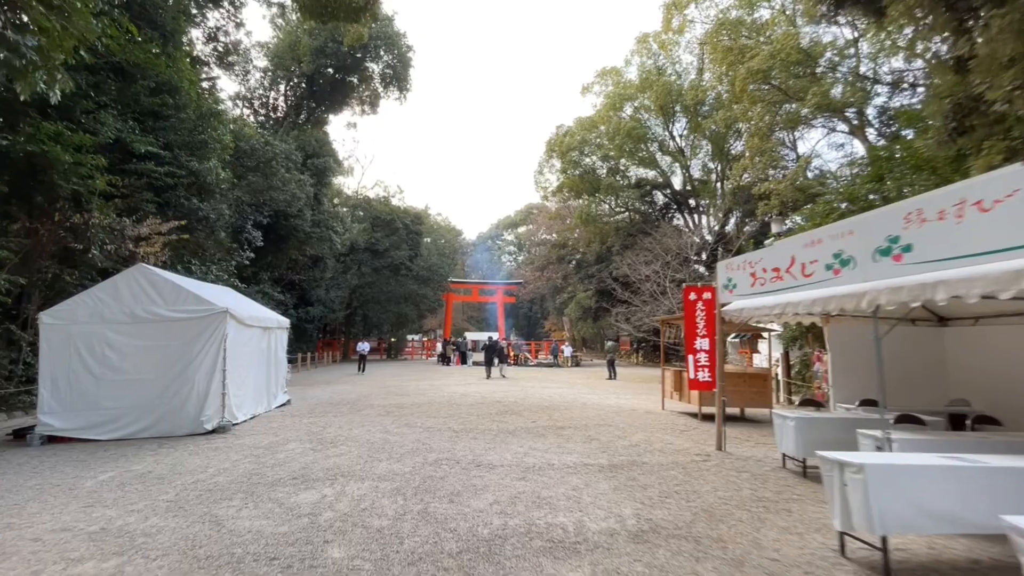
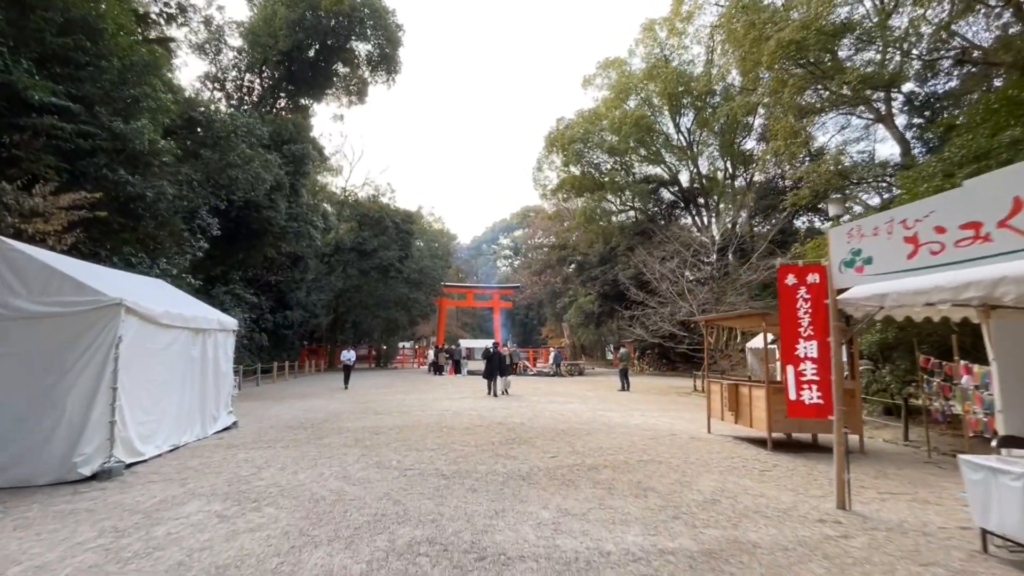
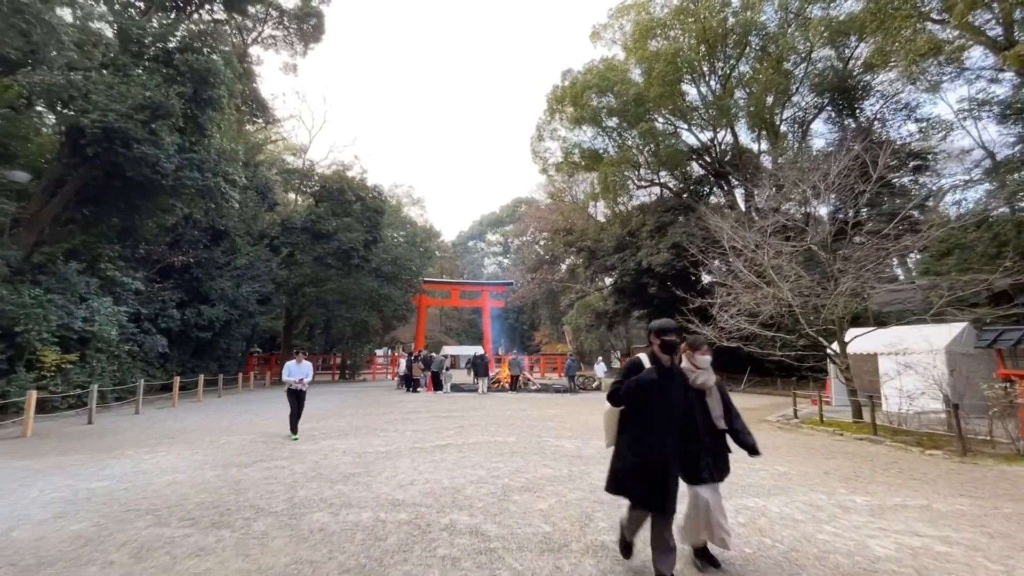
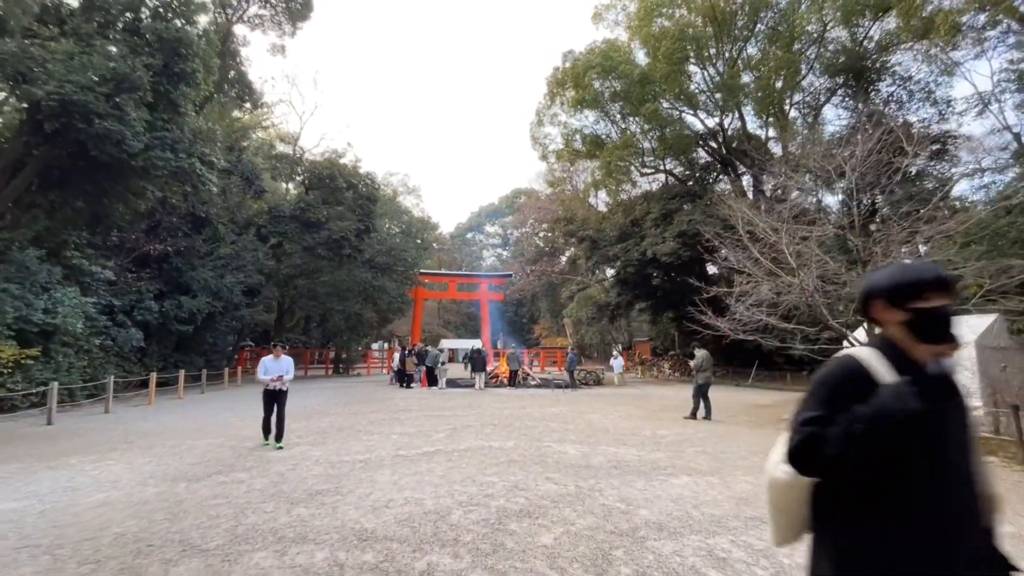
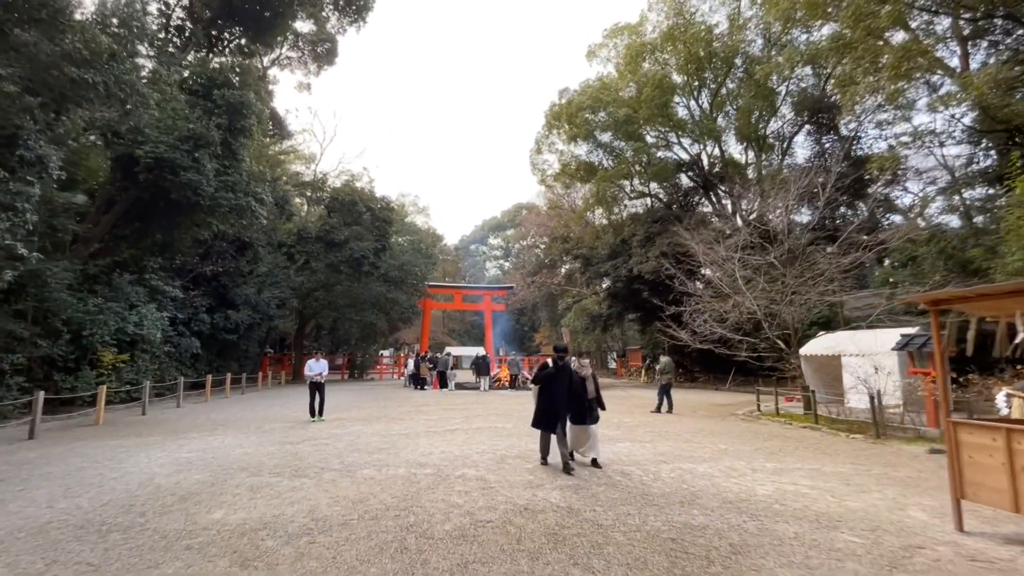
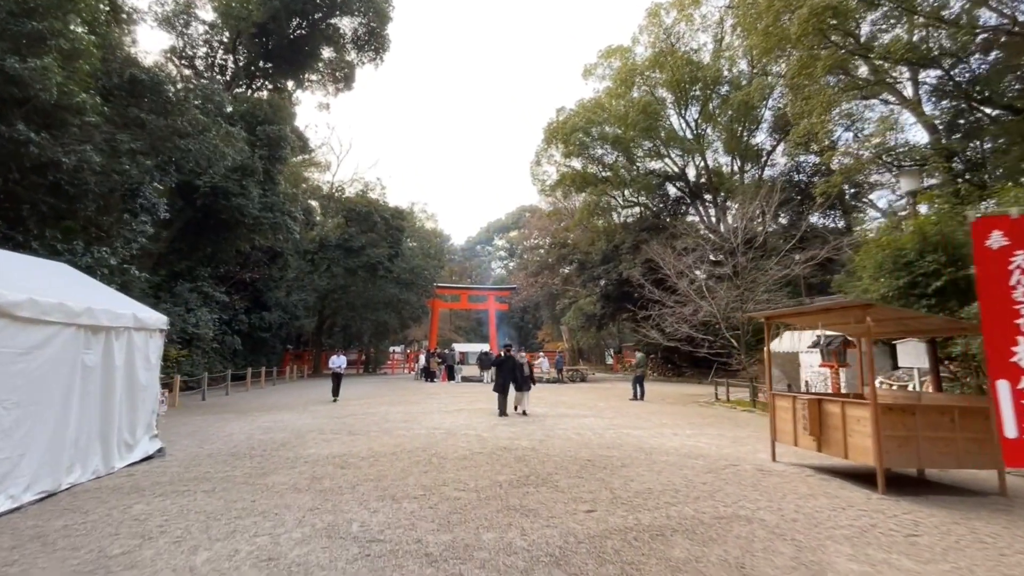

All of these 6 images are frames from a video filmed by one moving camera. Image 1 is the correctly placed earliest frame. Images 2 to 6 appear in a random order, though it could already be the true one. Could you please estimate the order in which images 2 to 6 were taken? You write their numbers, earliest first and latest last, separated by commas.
2, 6, 5, 3, 4
